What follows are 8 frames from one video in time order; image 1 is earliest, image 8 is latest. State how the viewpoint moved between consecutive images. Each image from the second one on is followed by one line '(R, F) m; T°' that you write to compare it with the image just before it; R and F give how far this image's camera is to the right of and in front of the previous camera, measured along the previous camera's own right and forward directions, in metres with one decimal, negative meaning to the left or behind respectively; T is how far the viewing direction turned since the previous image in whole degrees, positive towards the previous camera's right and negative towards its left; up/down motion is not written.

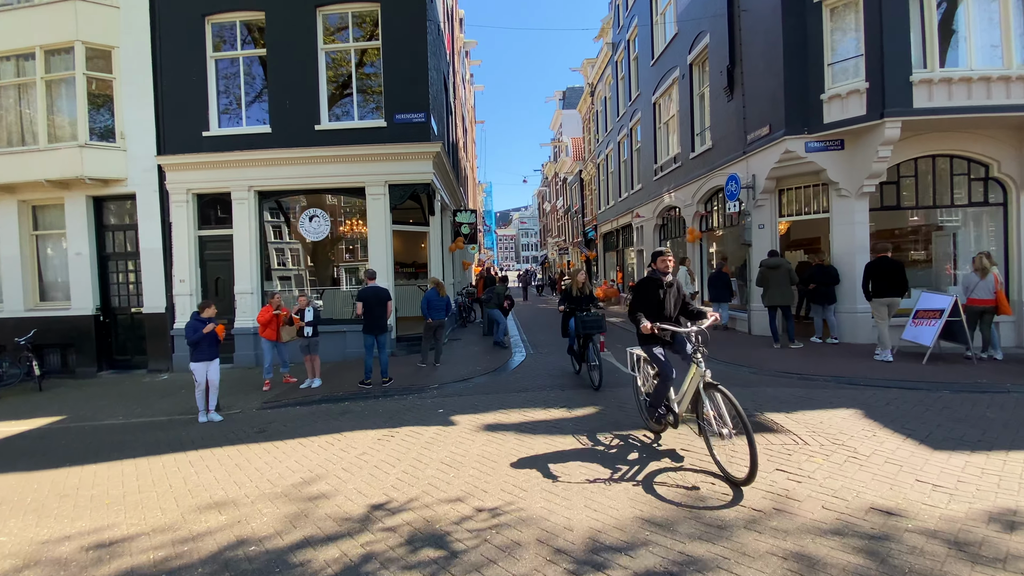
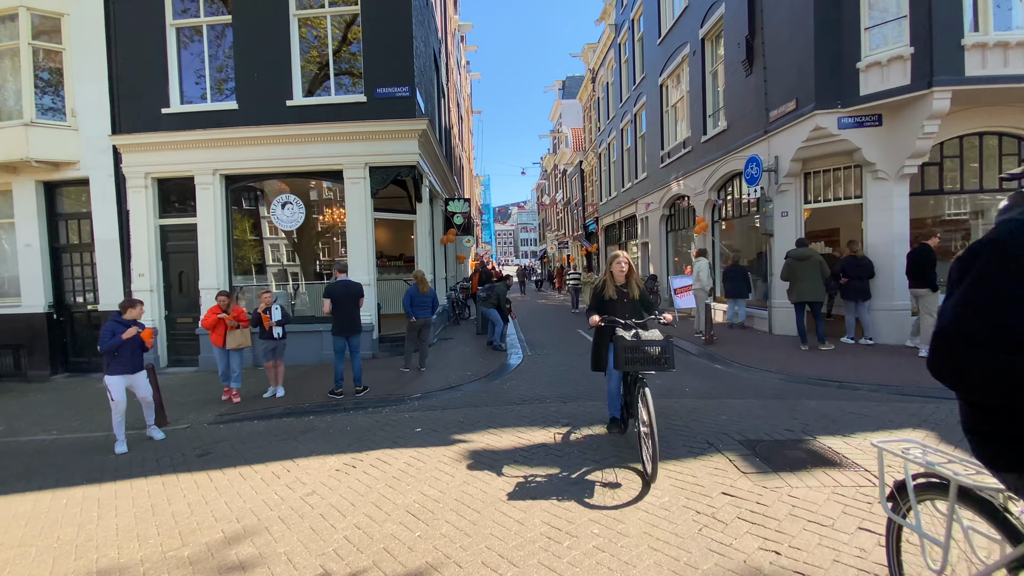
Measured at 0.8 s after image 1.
(+0.1, +1.2) m; 0°
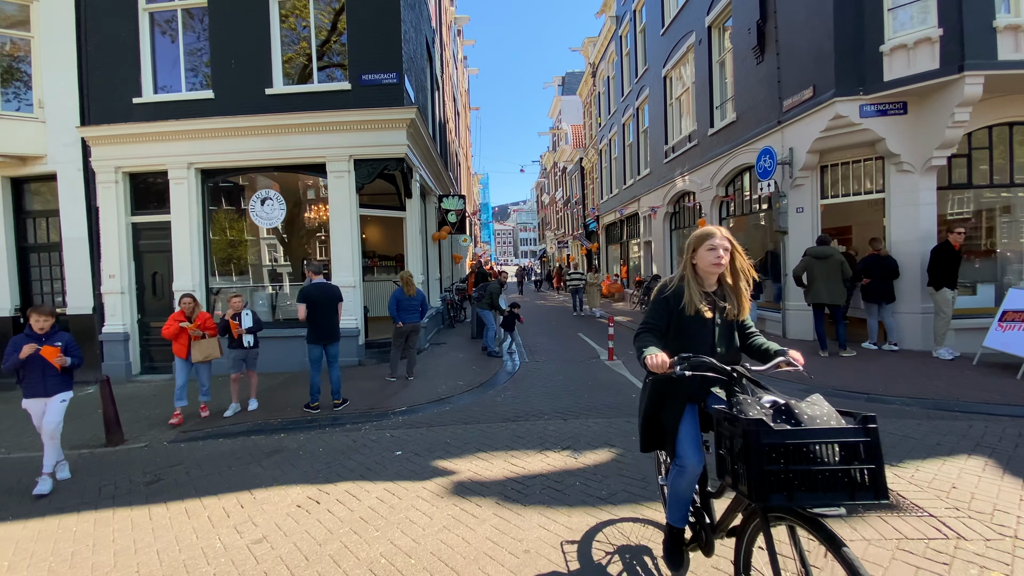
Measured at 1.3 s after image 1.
(+0.1, +0.7) m; 0°
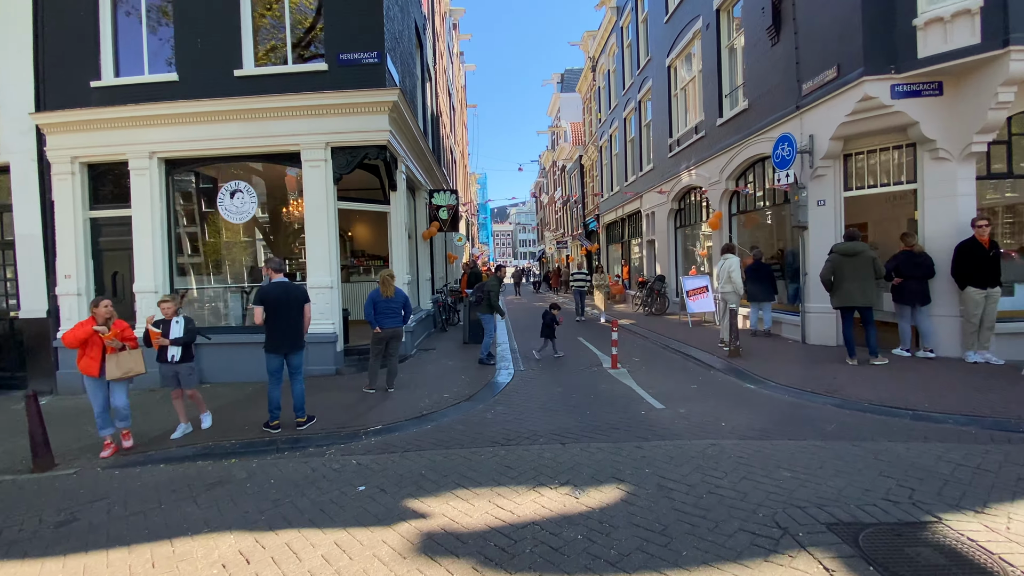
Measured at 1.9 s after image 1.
(+0.1, +0.9) m; 0°
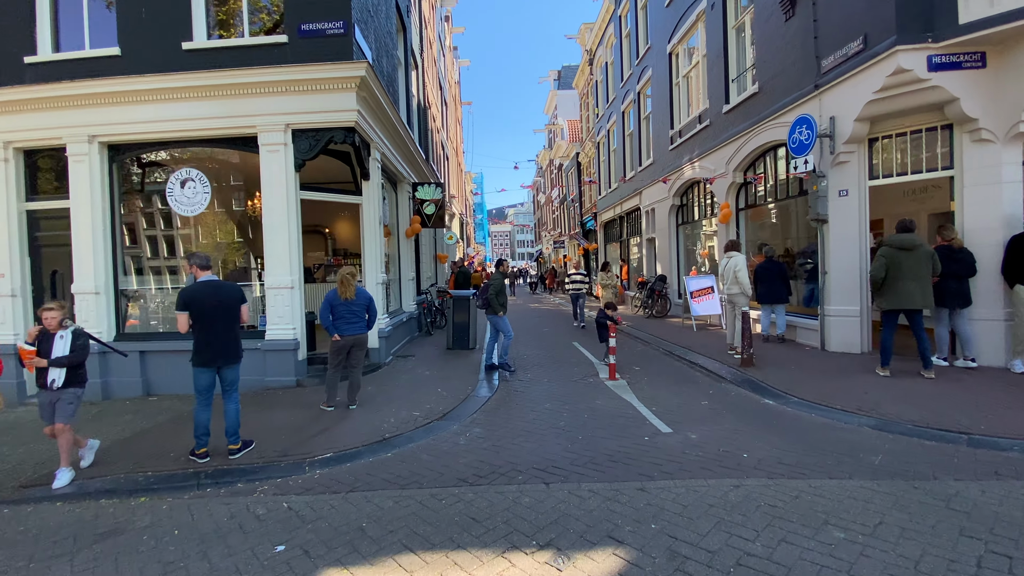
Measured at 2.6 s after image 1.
(+0.2, +1.0) m; 0°
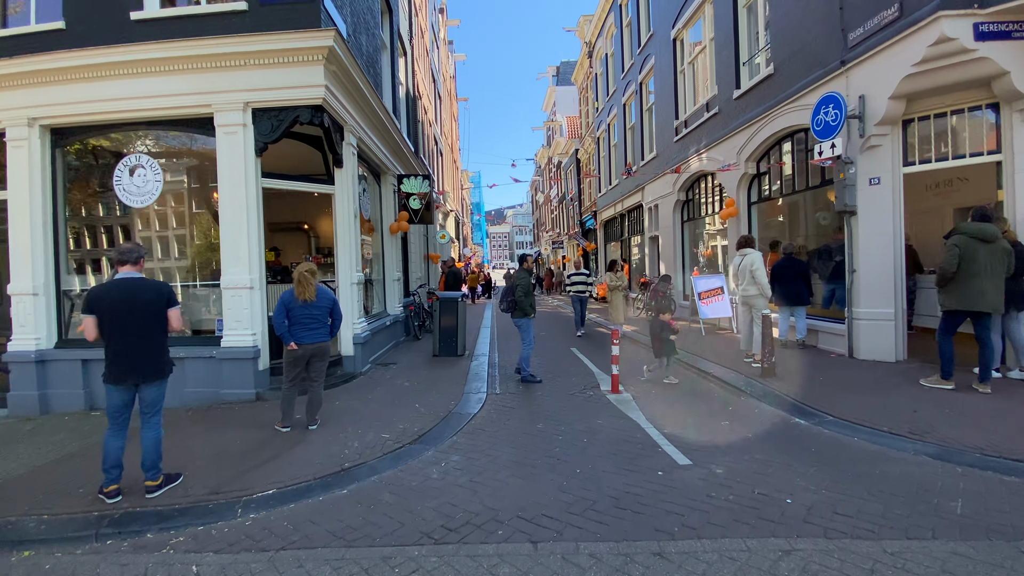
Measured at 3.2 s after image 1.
(+0.1, +0.9) m; 0°
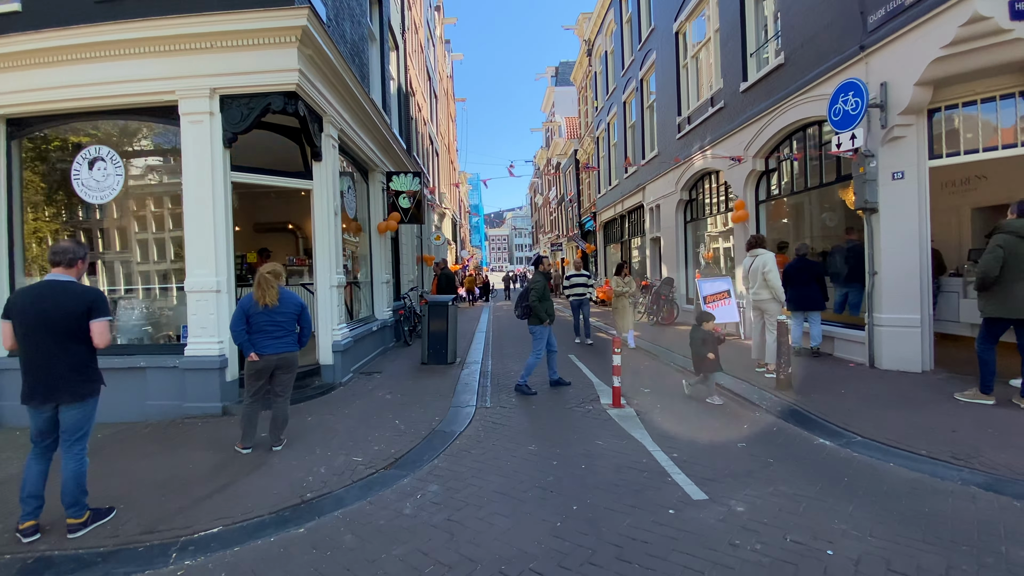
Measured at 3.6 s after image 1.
(+0.1, +0.6) m; 0°
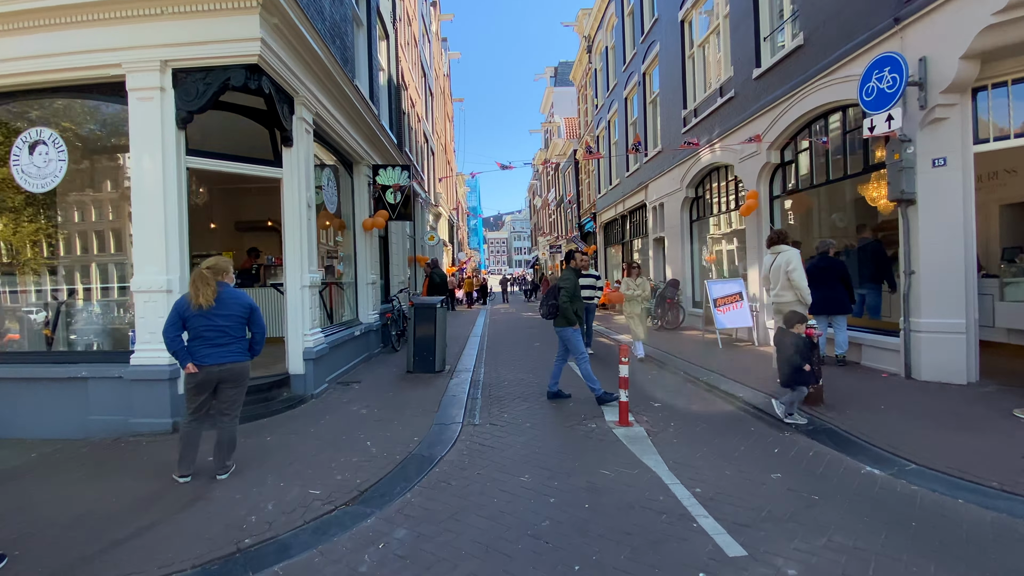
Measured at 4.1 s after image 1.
(+0.1, +0.7) m; 0°
